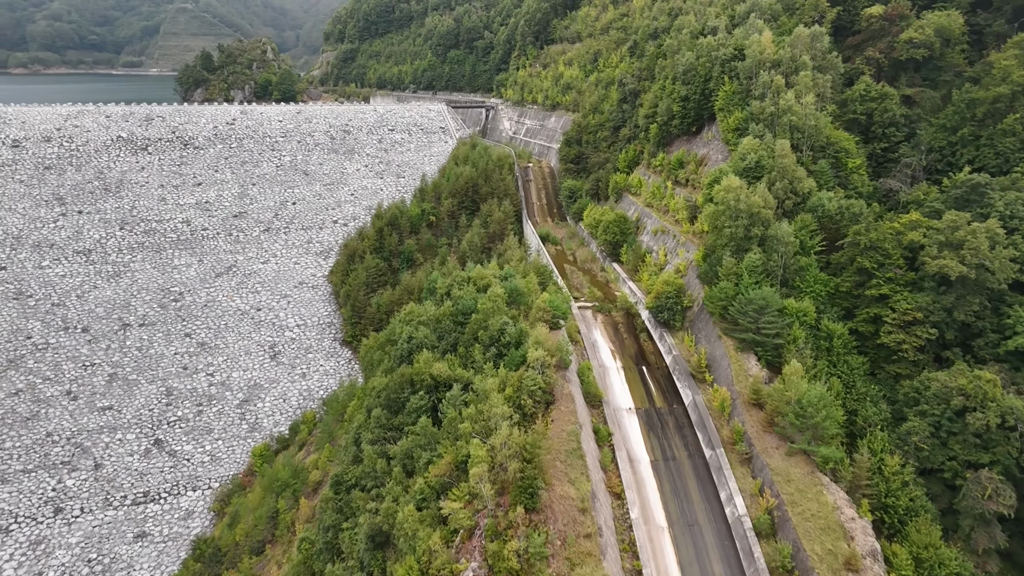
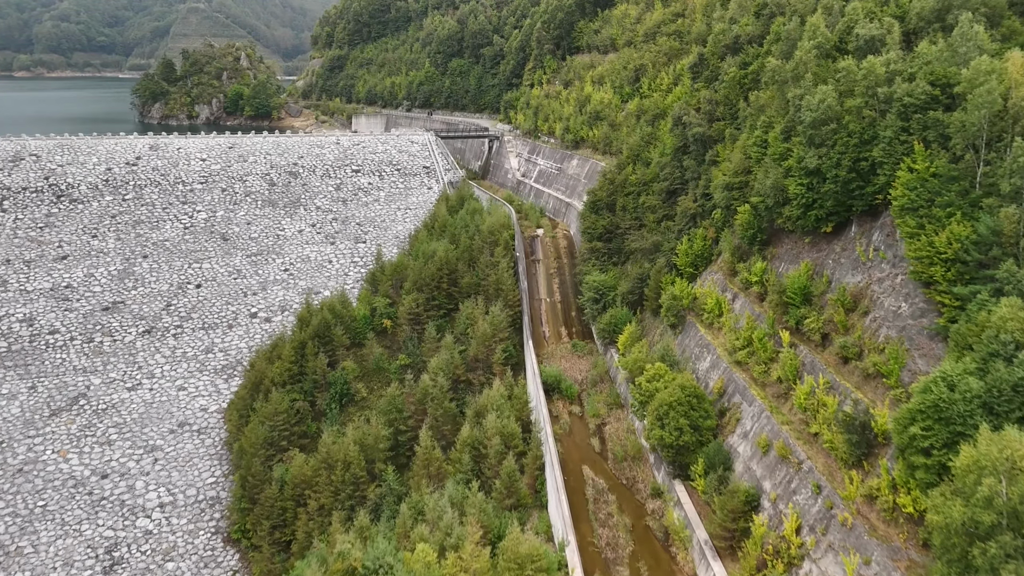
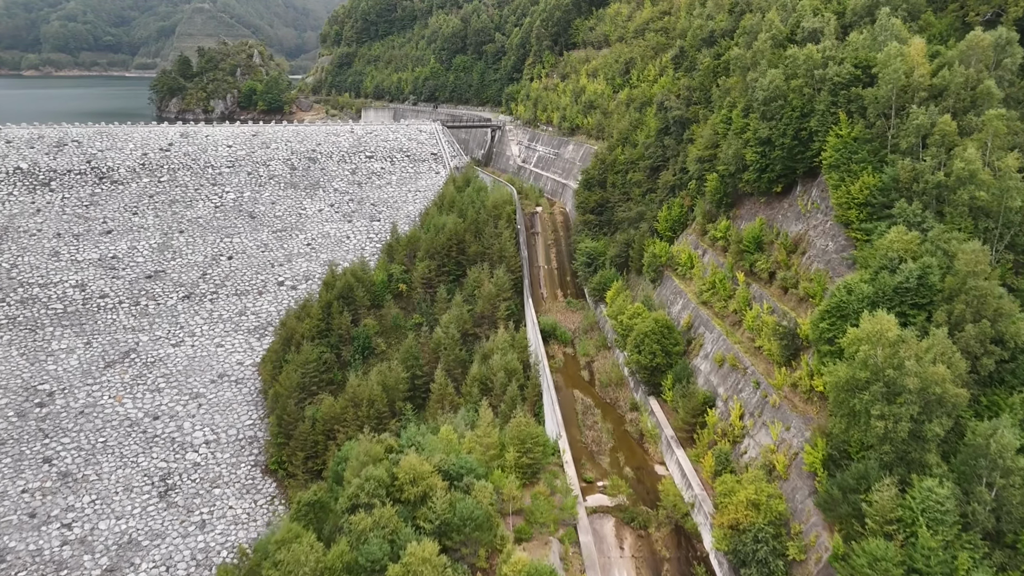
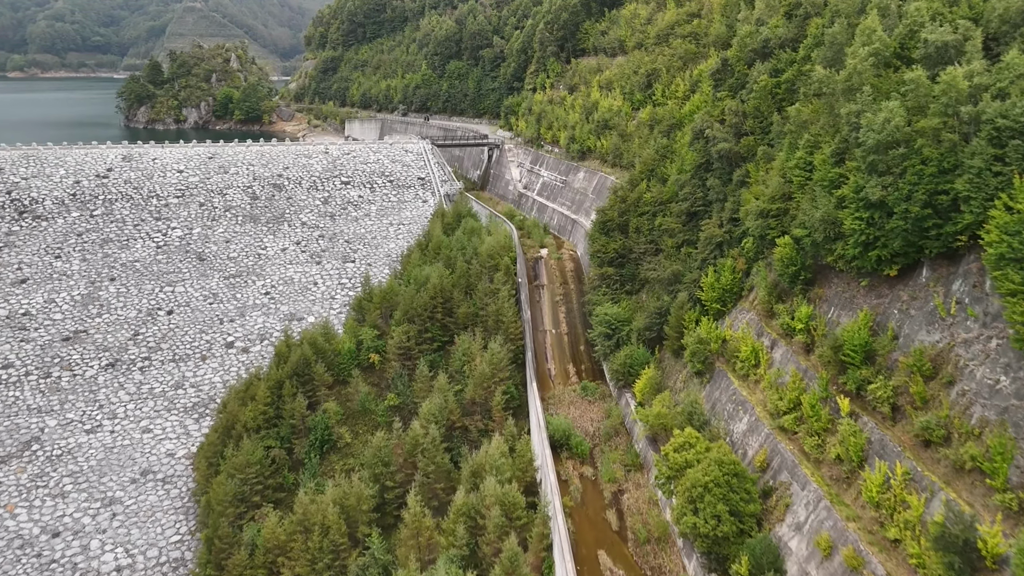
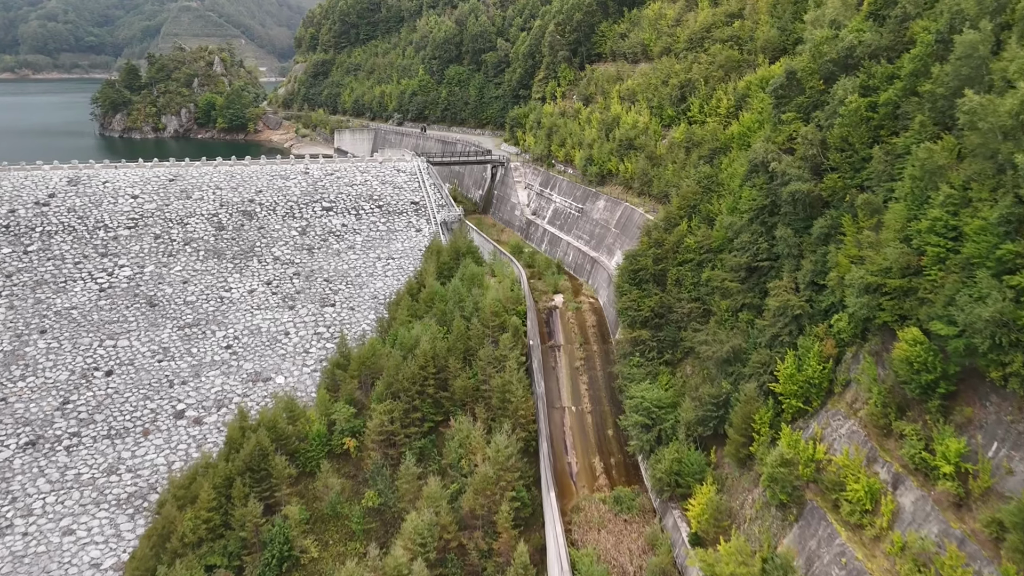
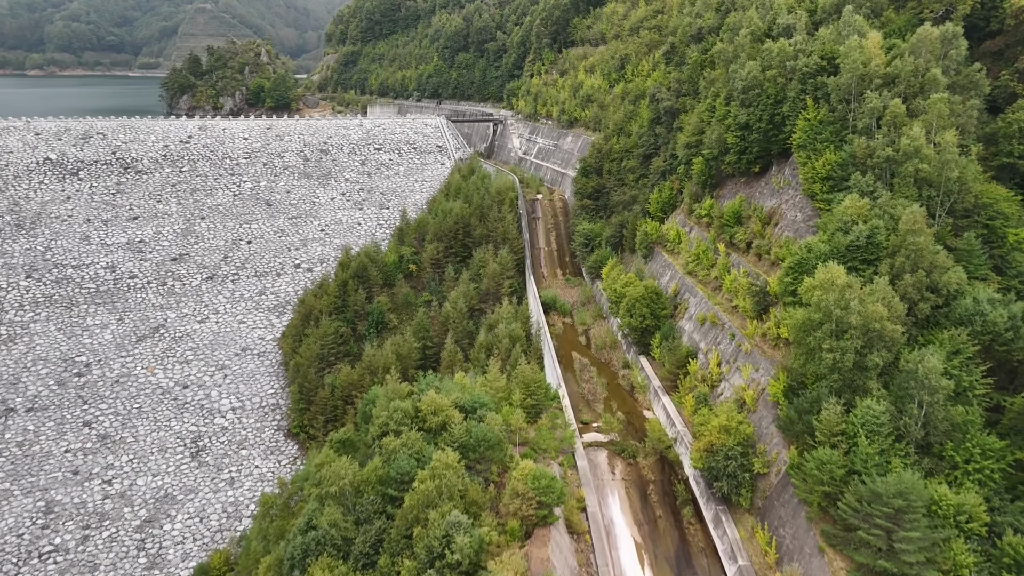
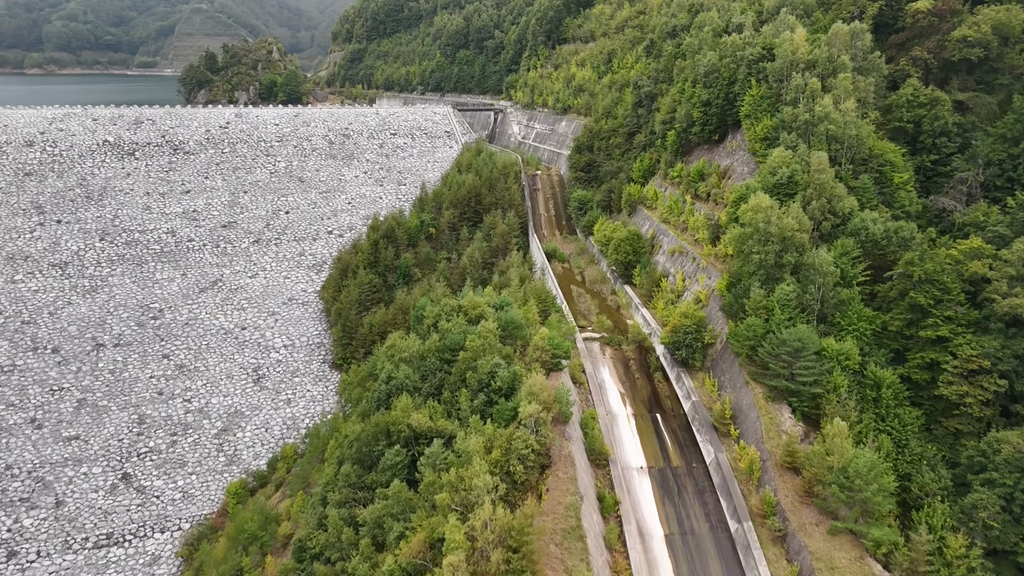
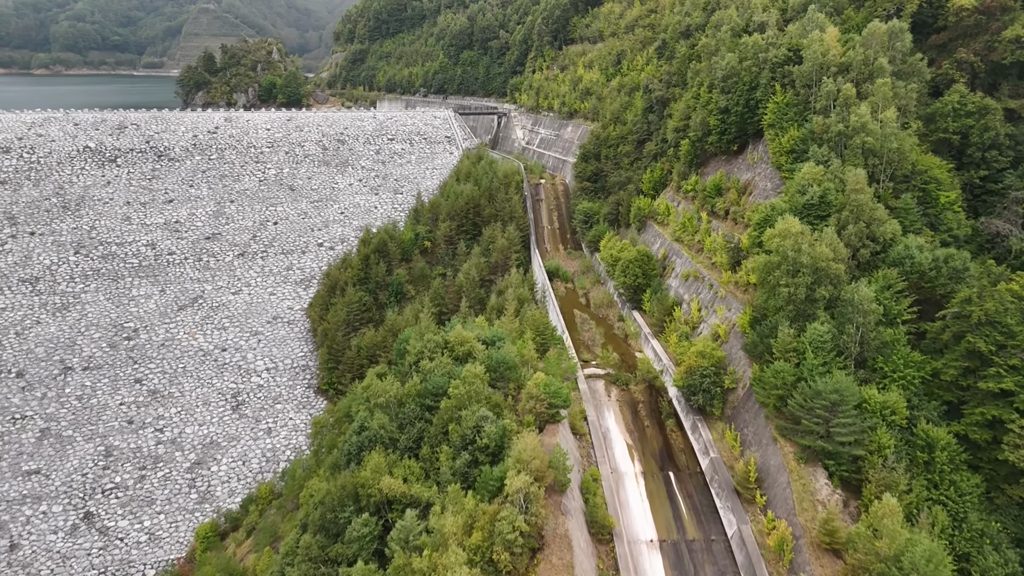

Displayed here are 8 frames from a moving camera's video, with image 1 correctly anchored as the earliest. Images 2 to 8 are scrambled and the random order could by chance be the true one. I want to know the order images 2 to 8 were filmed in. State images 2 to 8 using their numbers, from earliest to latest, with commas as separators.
7, 8, 6, 3, 2, 4, 5
